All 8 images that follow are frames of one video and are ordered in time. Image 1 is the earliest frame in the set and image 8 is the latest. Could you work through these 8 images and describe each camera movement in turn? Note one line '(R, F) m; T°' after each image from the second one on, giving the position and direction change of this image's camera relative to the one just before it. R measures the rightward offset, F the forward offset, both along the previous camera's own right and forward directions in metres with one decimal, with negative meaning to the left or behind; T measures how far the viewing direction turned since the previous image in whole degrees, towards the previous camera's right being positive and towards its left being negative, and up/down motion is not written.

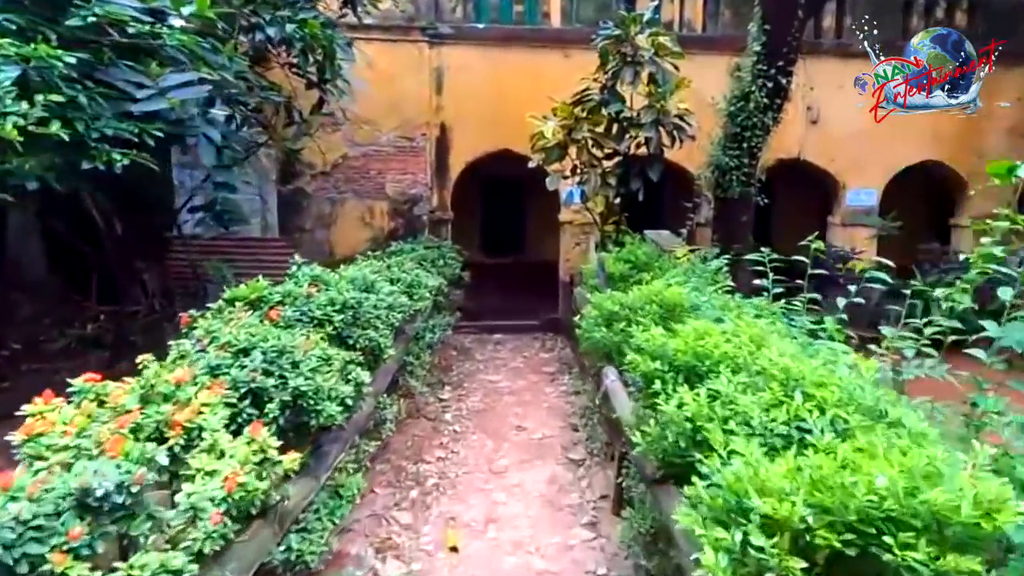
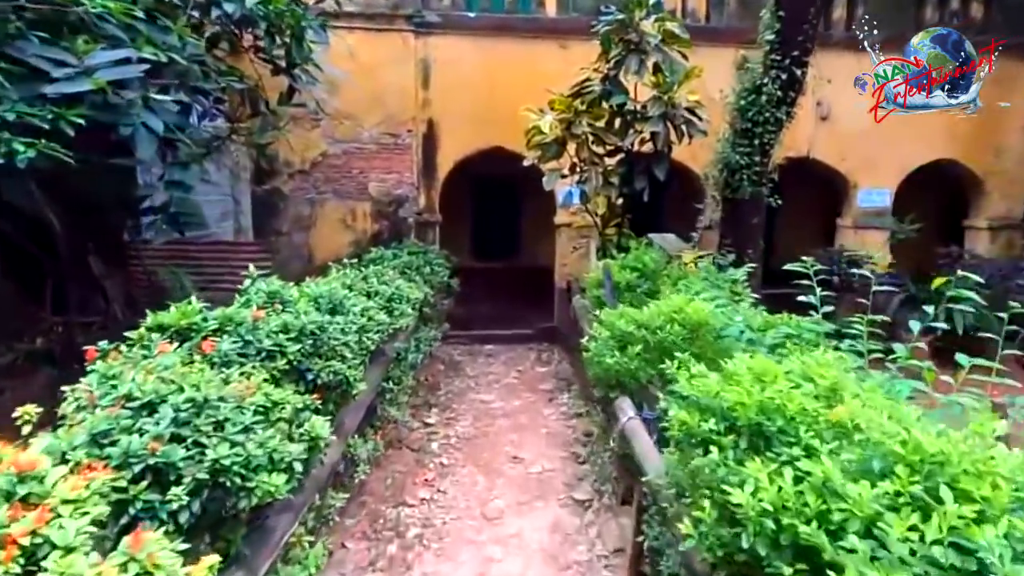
(0.0, +0.6) m; +1°
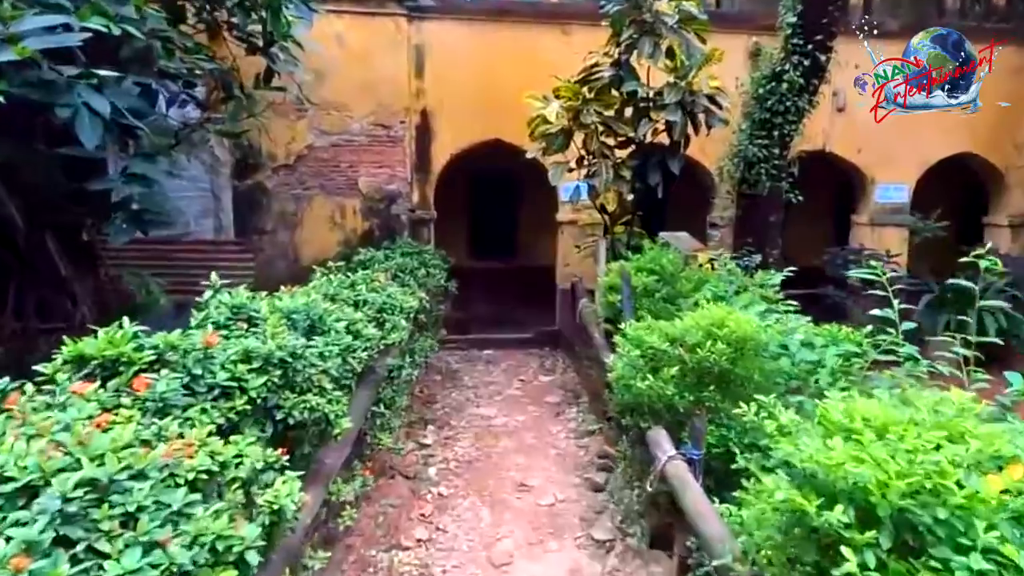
(-0.1, +0.6) m; +1°
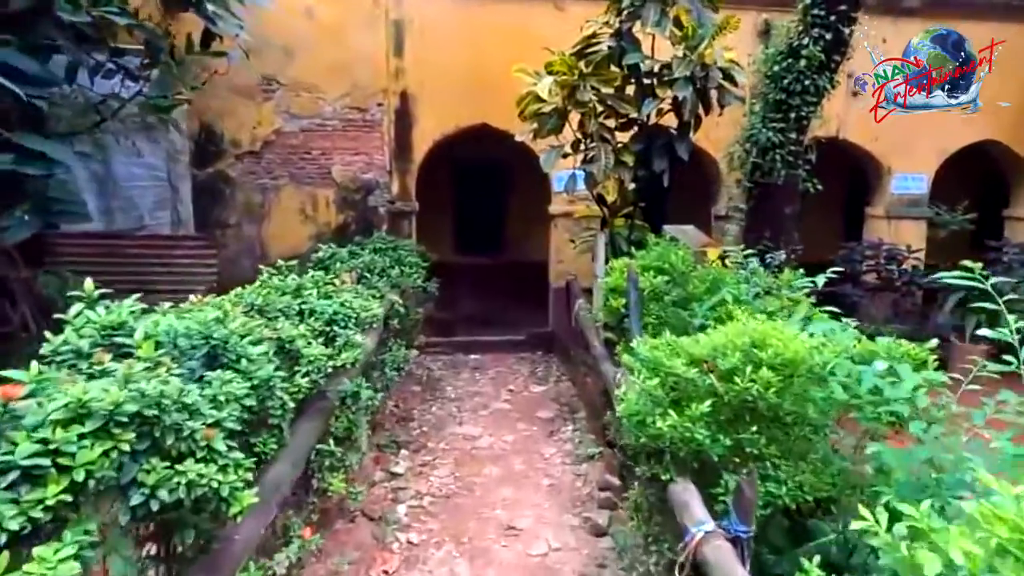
(0.0, +0.7) m; +1°
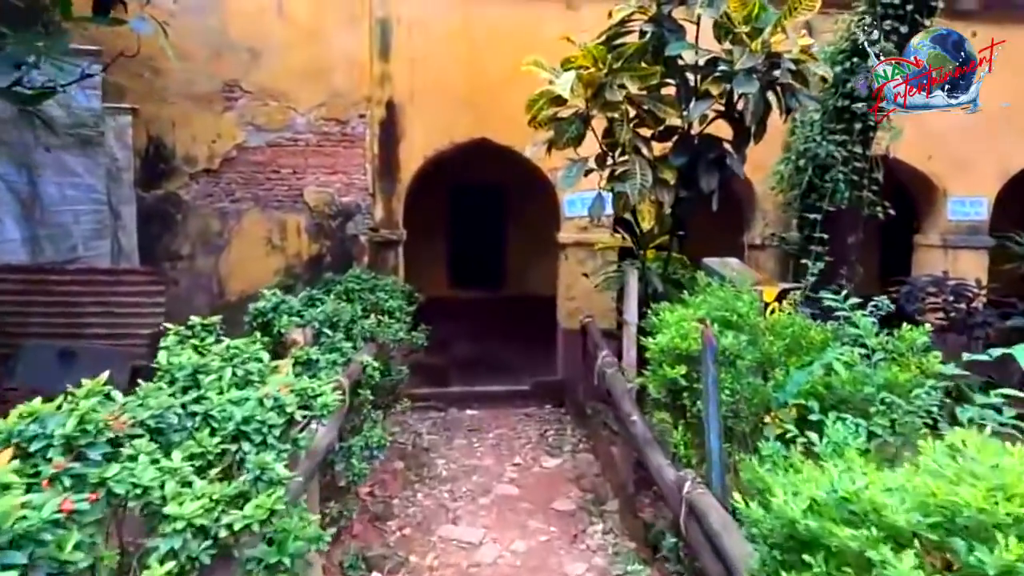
(-0.1, +1.2) m; 0°
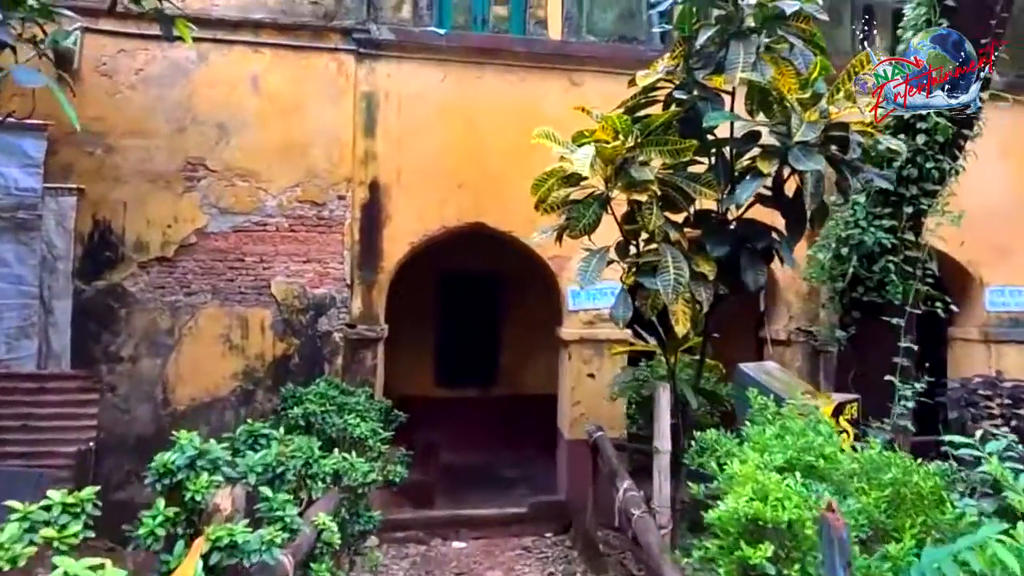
(-0.1, +0.9) m; +1°
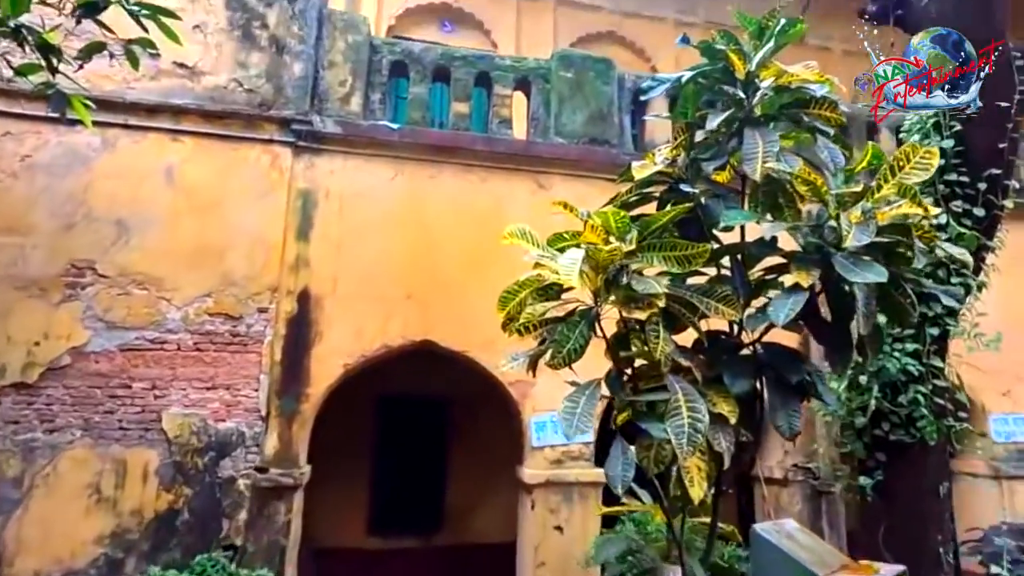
(0.0, +0.9) m; +4°
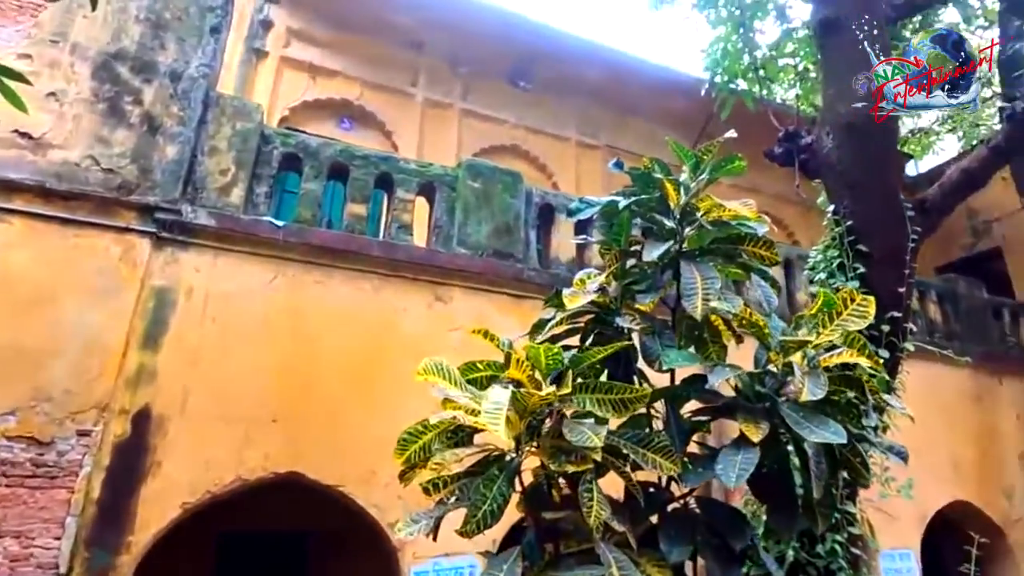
(-0.1, +0.5) m; +10°
